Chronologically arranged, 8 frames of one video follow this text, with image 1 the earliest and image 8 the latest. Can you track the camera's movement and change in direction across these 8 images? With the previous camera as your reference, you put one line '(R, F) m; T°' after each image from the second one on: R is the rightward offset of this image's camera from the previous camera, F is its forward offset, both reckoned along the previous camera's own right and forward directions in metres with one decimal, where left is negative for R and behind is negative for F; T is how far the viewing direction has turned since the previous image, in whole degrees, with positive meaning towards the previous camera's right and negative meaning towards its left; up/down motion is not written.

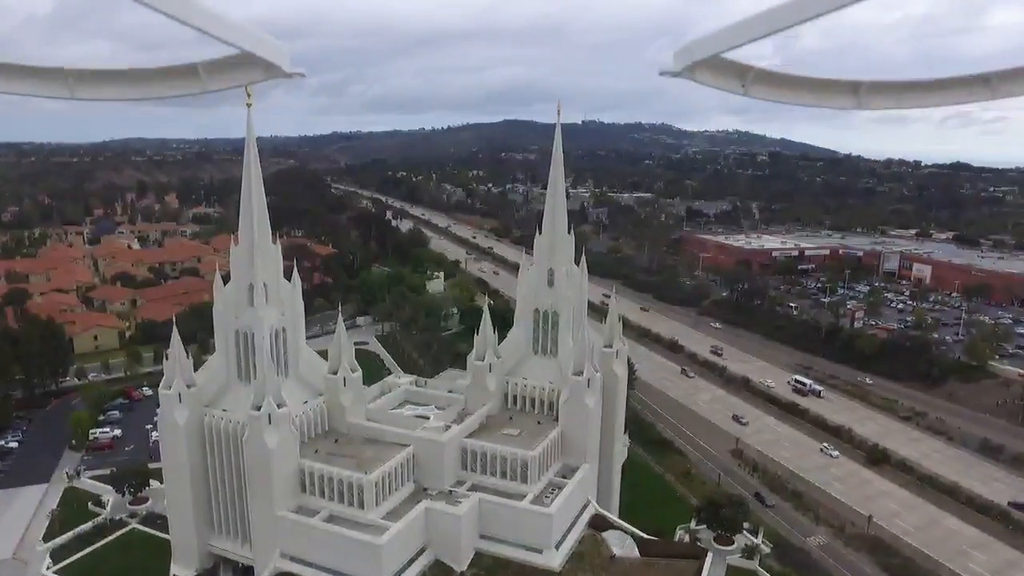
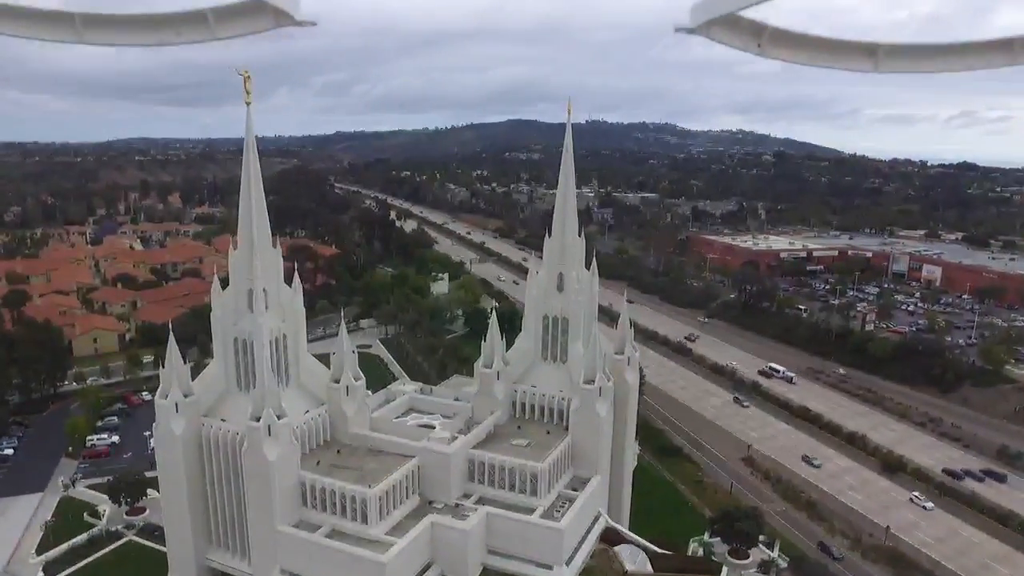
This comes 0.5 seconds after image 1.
(-0.2, +0.8) m; 0°
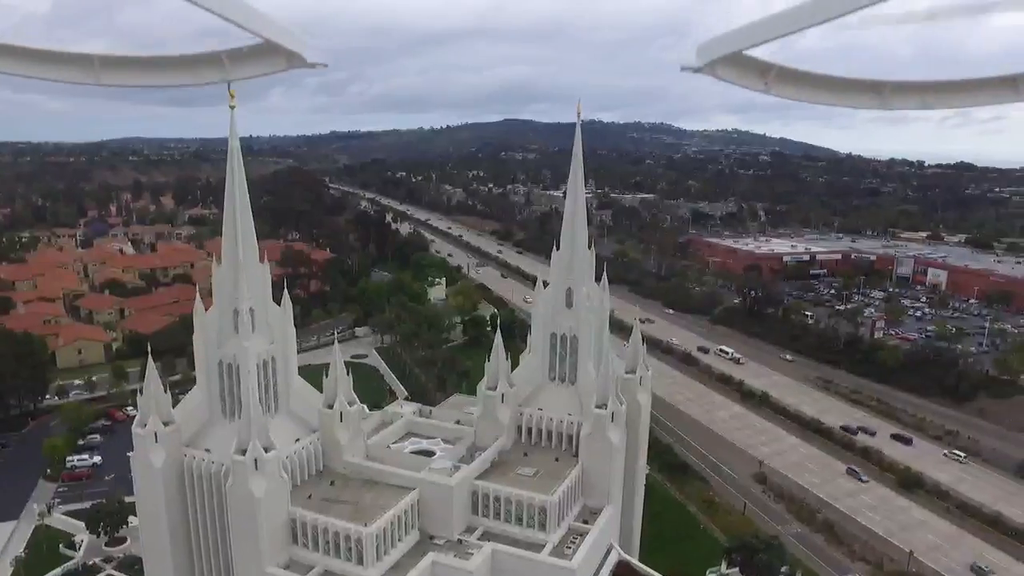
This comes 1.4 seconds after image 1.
(-0.3, +1.5) m; 0°
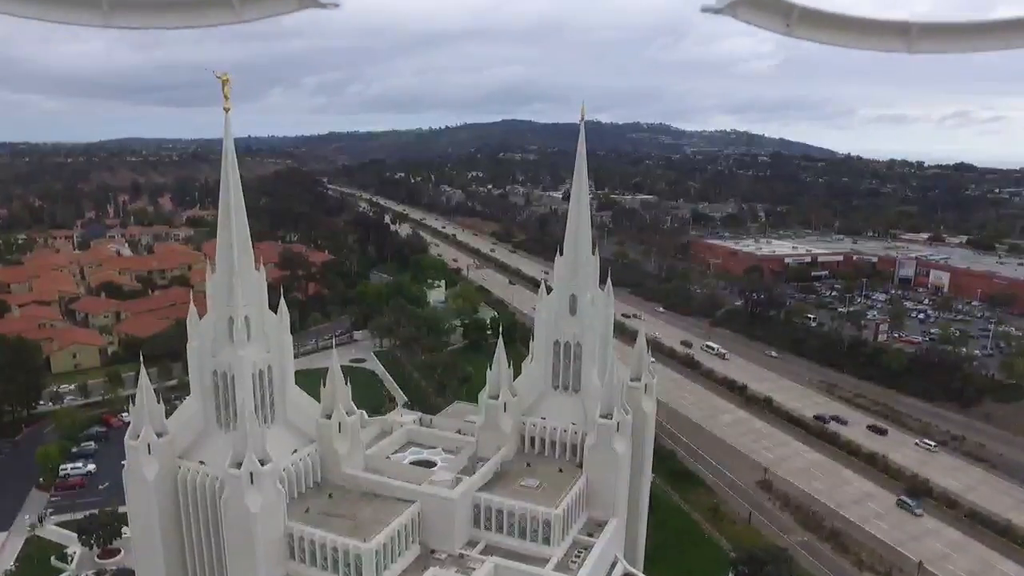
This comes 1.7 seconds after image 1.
(-0.1, +0.5) m; 0°
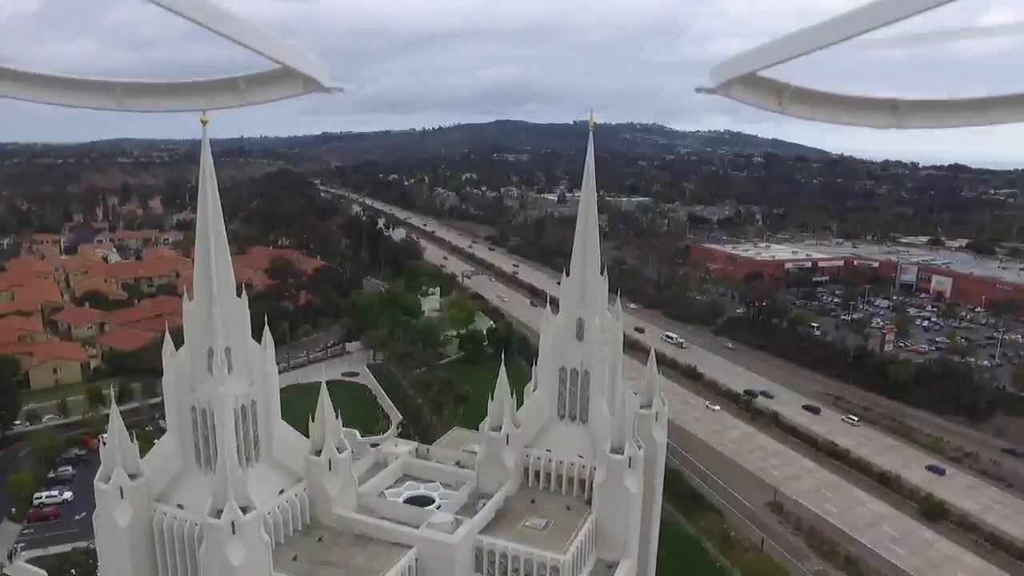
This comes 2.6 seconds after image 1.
(-0.3, +1.4) m; +1°
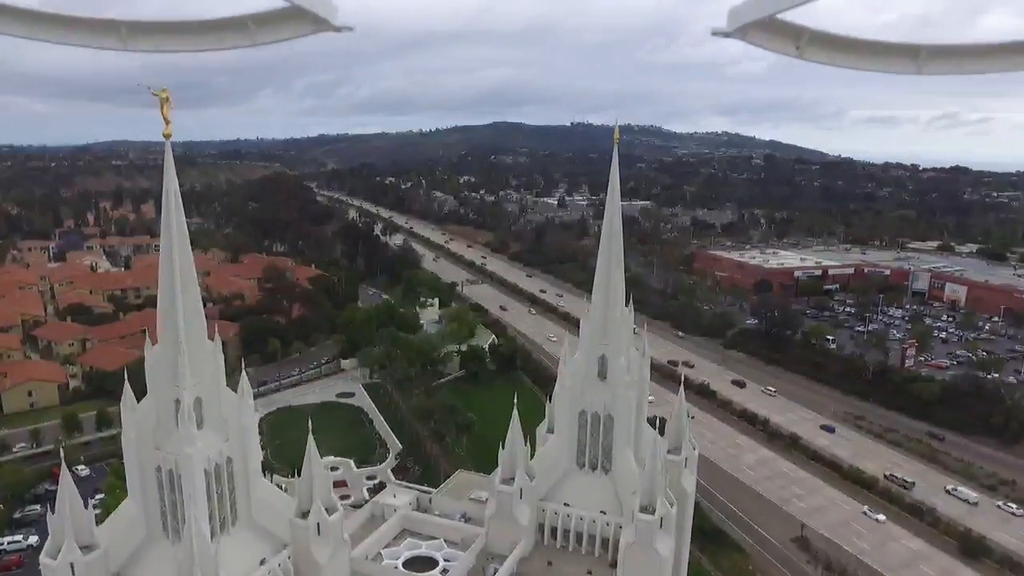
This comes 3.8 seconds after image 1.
(-0.4, +2.3) m; 0°
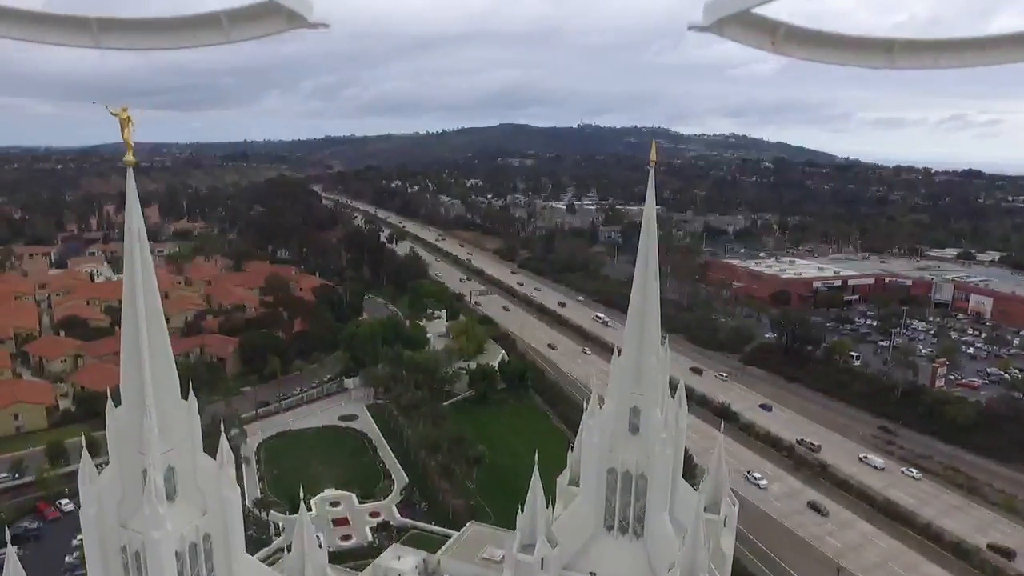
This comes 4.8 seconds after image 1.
(-0.3, +2.0) m; 0°
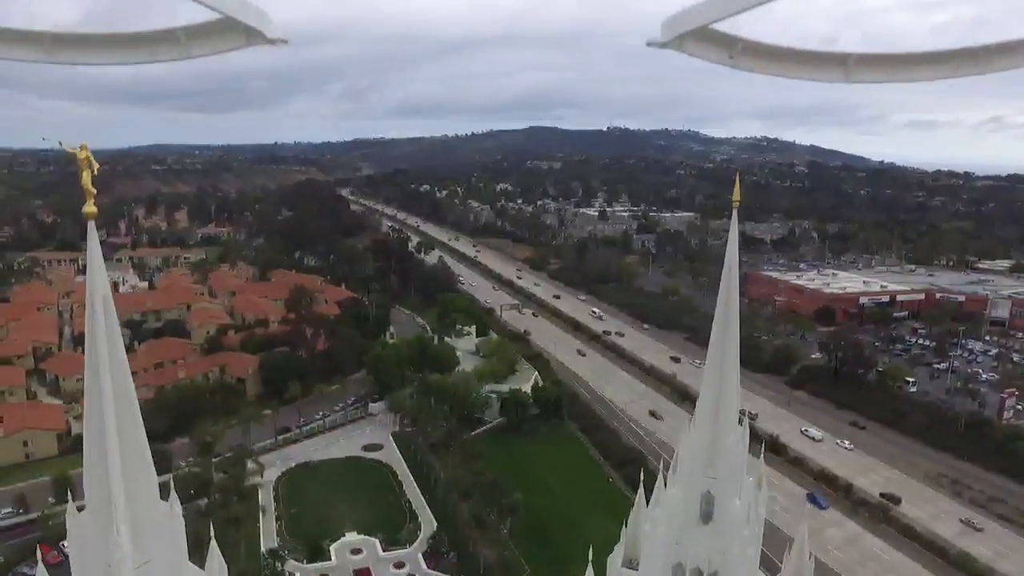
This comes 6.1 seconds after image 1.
(-0.5, +2.4) m; -2°
